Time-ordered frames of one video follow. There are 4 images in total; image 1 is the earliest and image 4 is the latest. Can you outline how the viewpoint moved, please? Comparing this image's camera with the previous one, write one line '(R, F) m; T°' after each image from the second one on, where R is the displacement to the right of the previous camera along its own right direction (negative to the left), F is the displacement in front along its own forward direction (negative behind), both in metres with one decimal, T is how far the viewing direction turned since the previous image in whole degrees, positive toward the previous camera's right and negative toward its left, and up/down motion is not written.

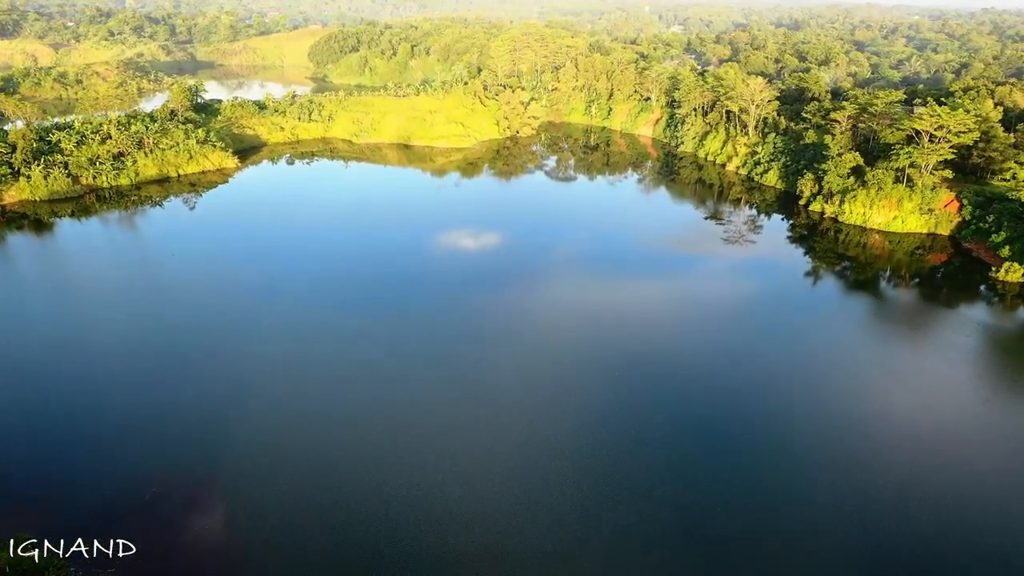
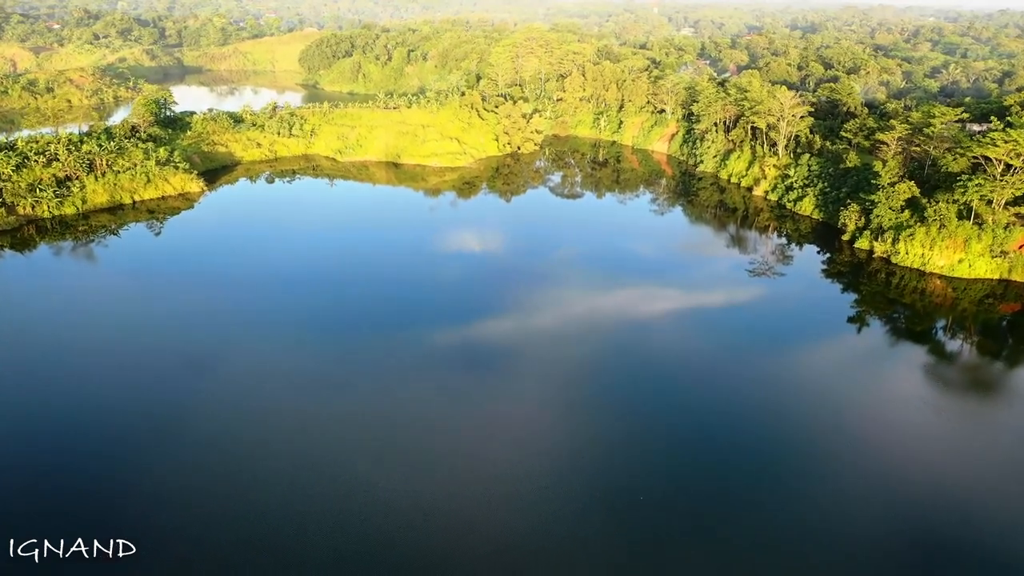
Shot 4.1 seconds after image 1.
(+0.3, +4.8) m; 0°
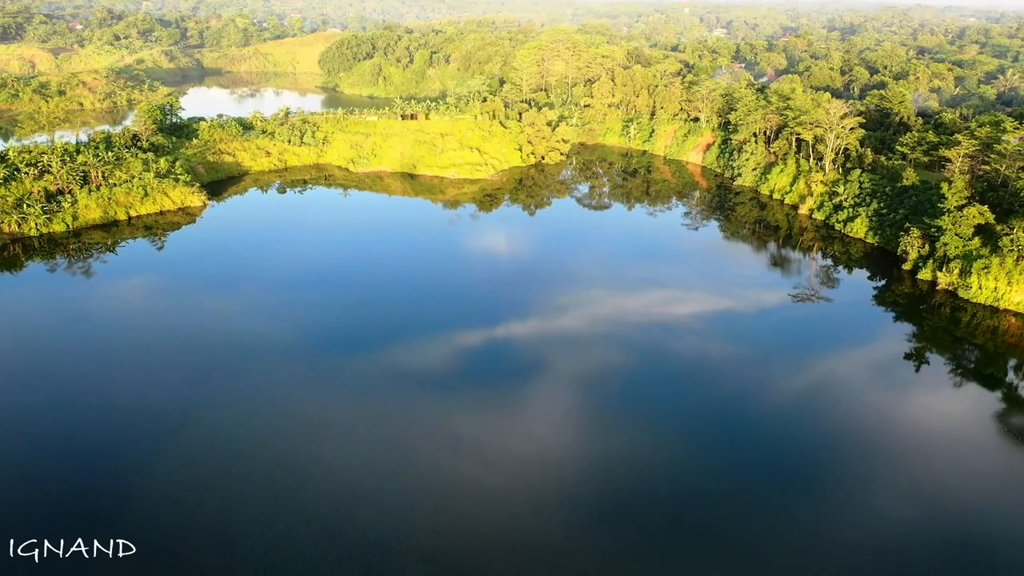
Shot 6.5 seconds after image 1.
(+0.1, +3.0) m; -2°
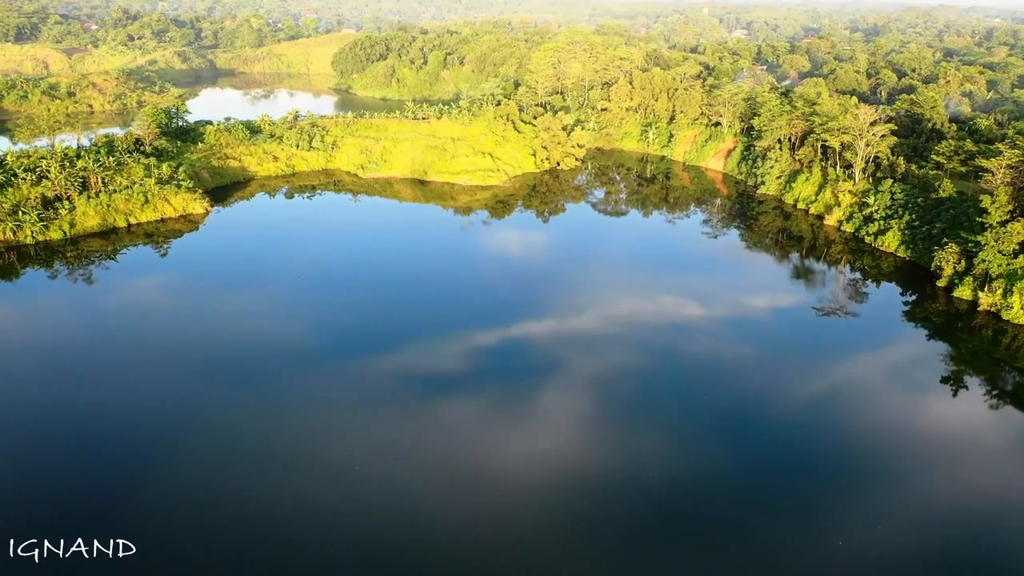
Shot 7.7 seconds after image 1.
(0.0, +1.5) m; -1°
